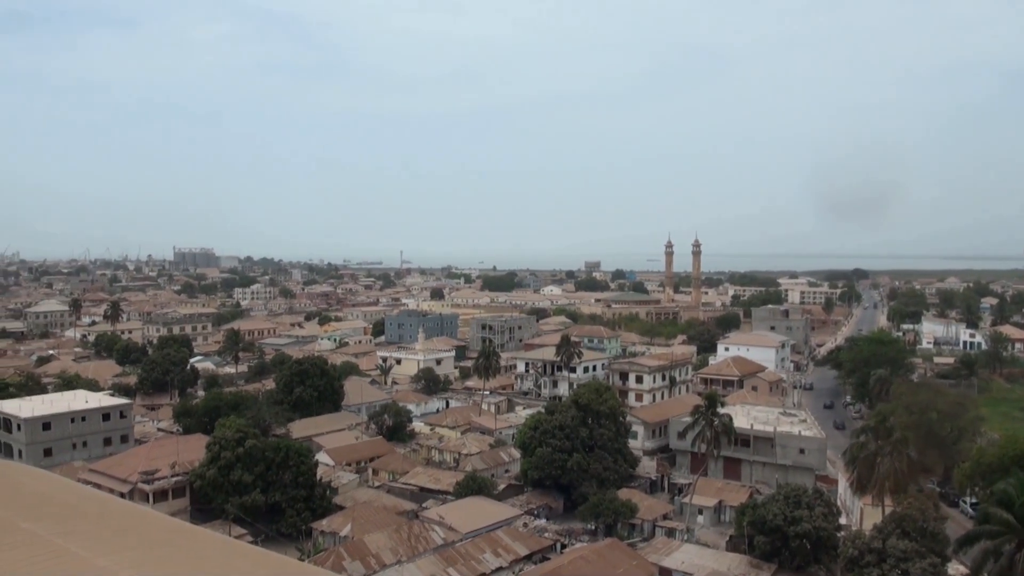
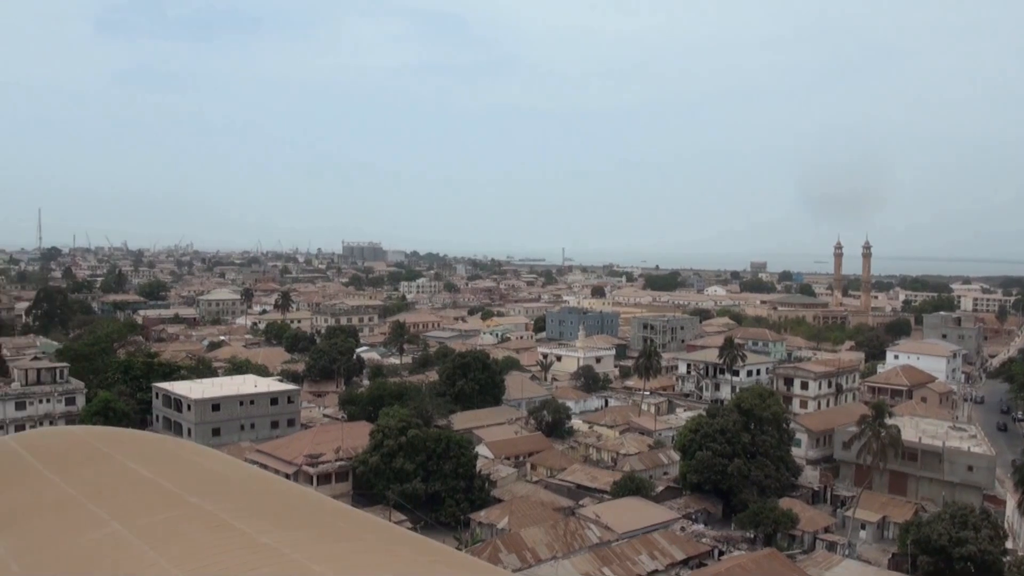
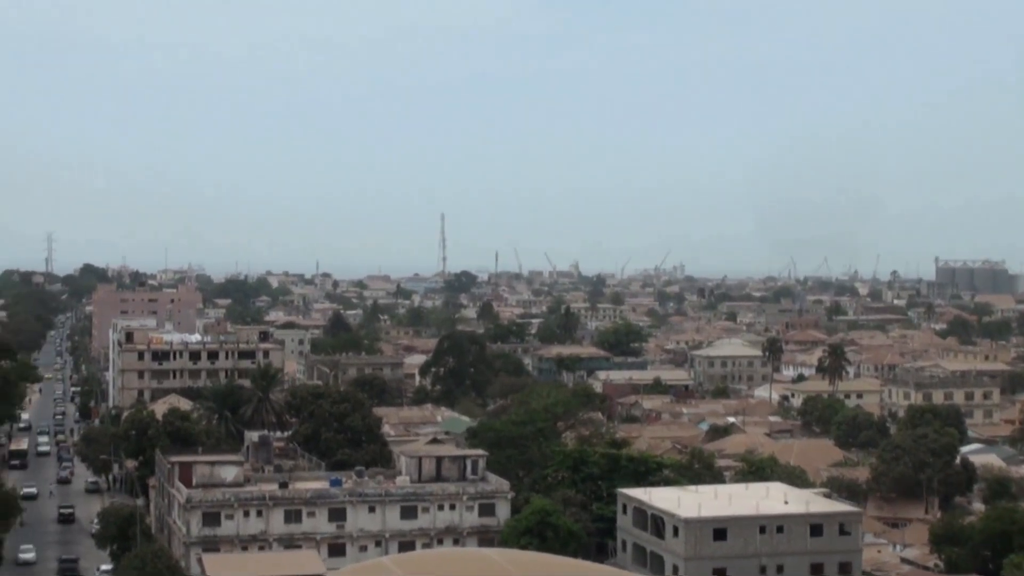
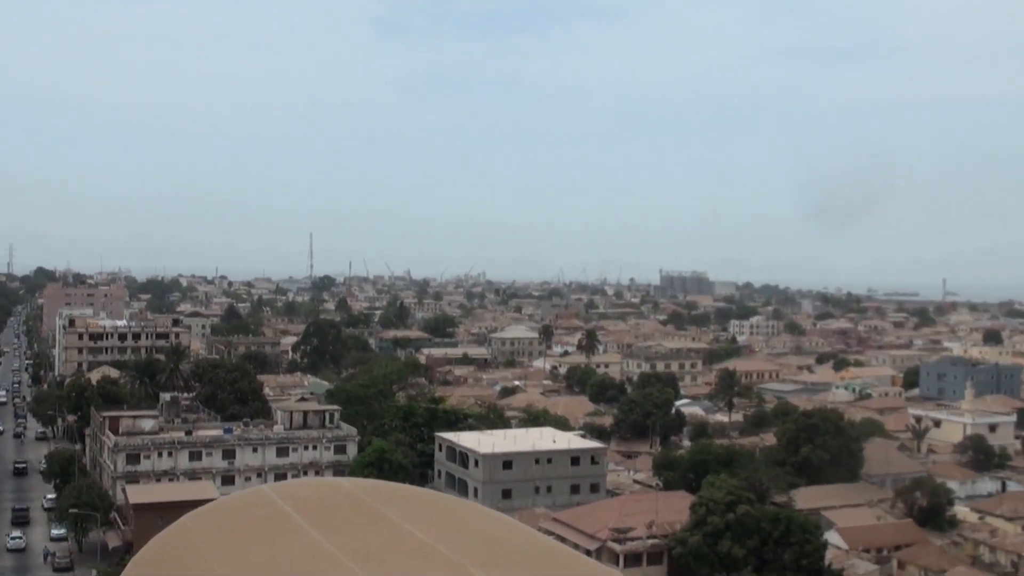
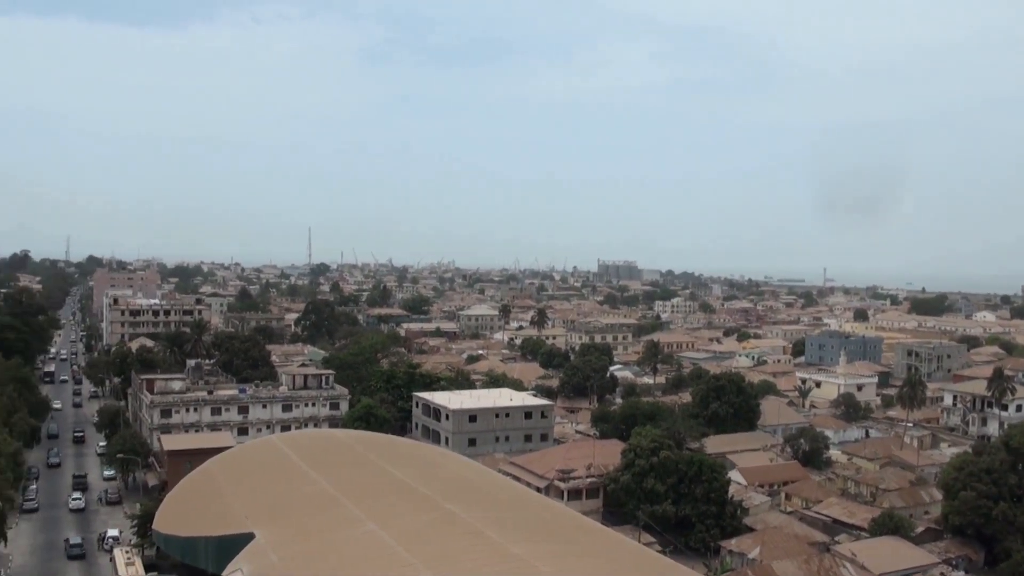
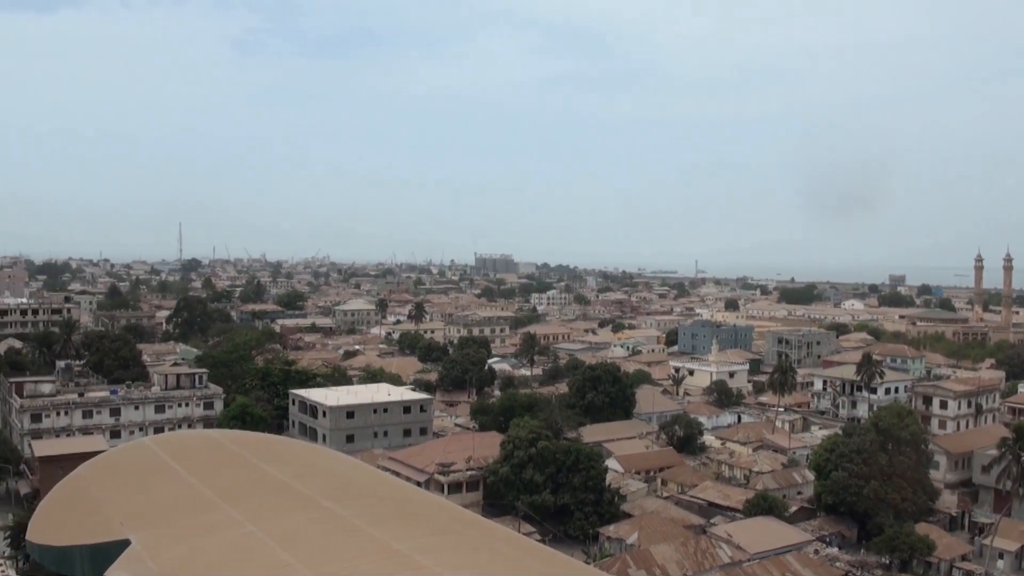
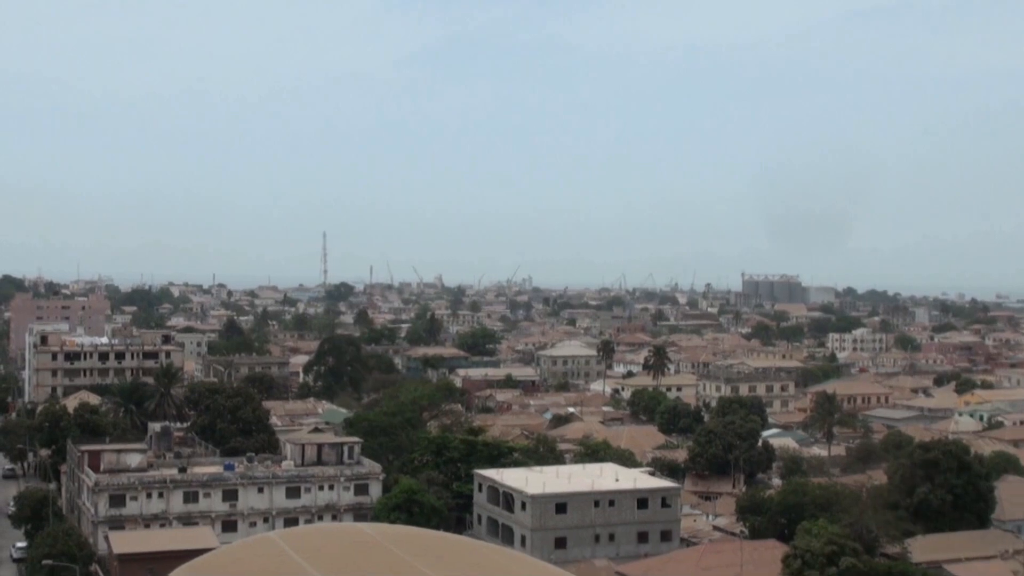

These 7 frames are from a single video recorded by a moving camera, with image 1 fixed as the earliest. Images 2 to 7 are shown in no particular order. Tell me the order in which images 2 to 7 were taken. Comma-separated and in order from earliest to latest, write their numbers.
2, 6, 5, 4, 7, 3
